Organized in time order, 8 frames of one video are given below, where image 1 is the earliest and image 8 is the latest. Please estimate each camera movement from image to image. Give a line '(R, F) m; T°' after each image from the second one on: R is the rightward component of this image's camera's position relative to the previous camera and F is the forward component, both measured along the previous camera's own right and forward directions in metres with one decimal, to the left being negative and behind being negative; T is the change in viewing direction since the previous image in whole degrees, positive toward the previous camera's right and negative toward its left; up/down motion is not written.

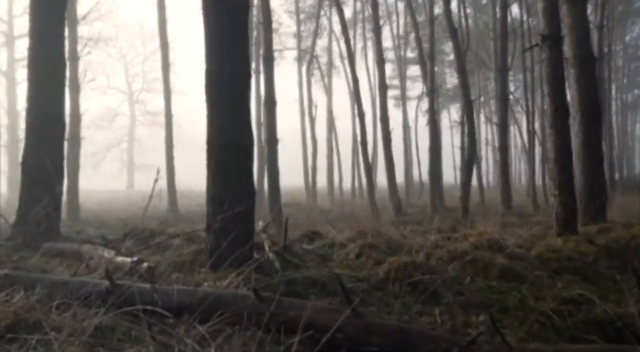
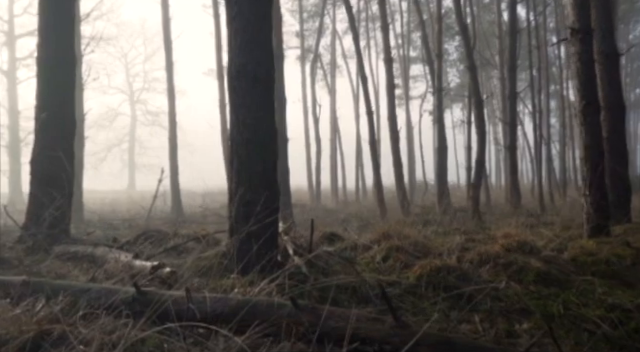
(-0.3, +0.3) m; 0°
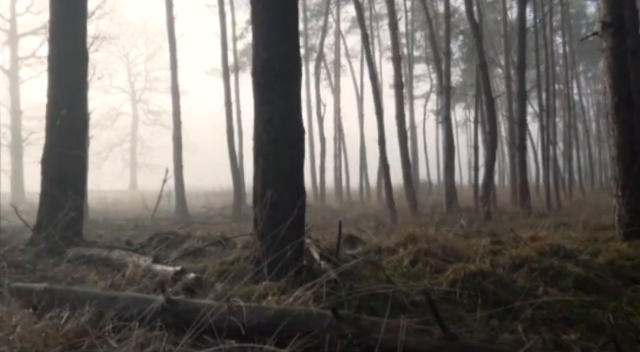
(-0.3, +0.3) m; 0°
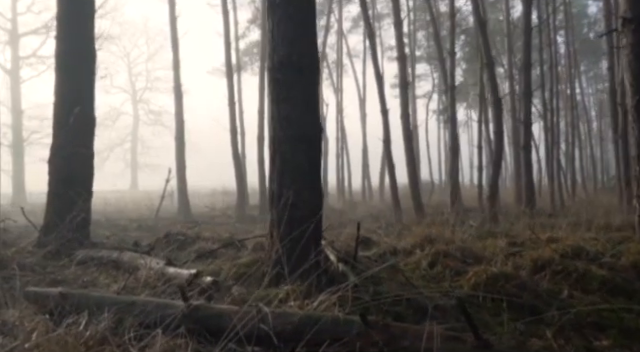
(-0.2, +0.2) m; 0°
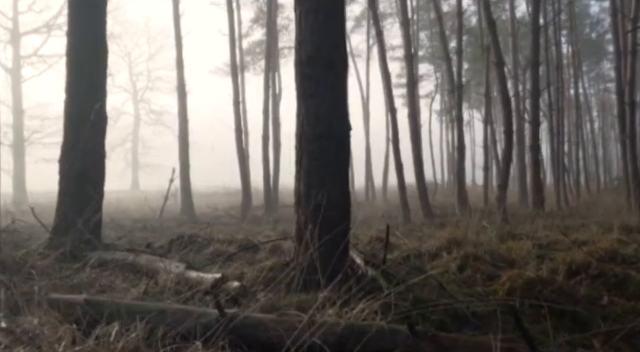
(-0.3, +0.2) m; 0°
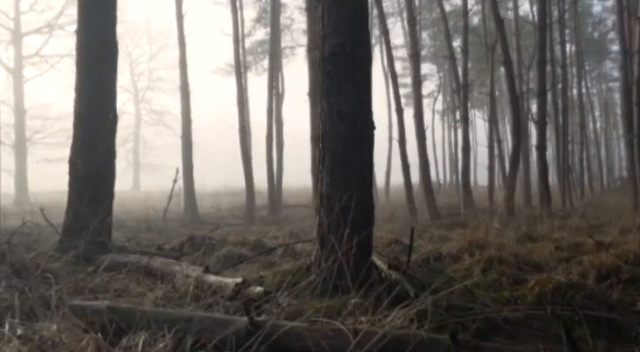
(-0.2, +0.2) m; 0°
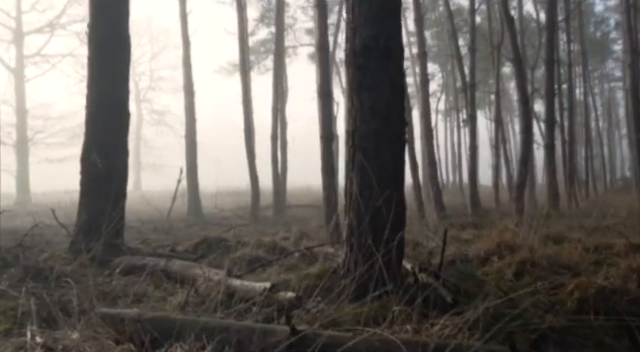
(-0.3, +0.2) m; 0°
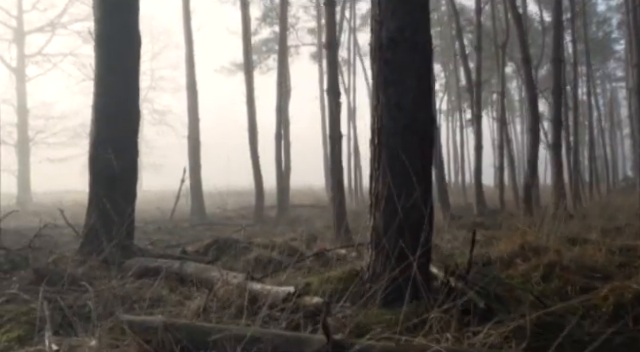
(-0.2, +0.2) m; 0°
